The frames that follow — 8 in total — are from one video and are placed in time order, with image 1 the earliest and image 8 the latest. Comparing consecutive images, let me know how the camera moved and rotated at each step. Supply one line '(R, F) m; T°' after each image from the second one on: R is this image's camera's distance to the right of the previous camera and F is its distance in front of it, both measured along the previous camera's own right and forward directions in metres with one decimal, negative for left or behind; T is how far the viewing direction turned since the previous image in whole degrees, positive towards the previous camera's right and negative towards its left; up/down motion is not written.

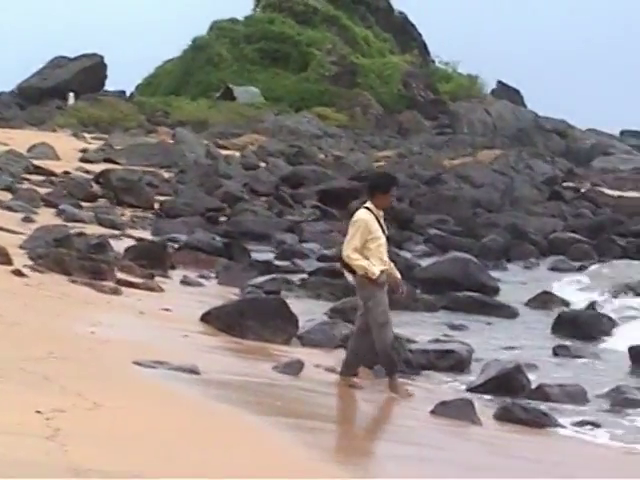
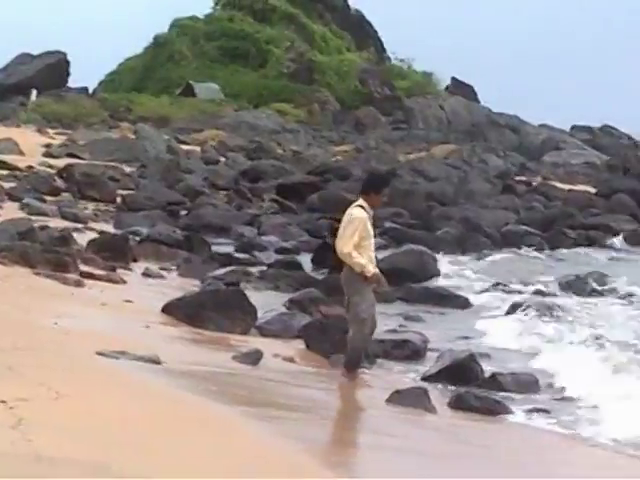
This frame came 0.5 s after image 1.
(+0.4, -0.2) m; 0°
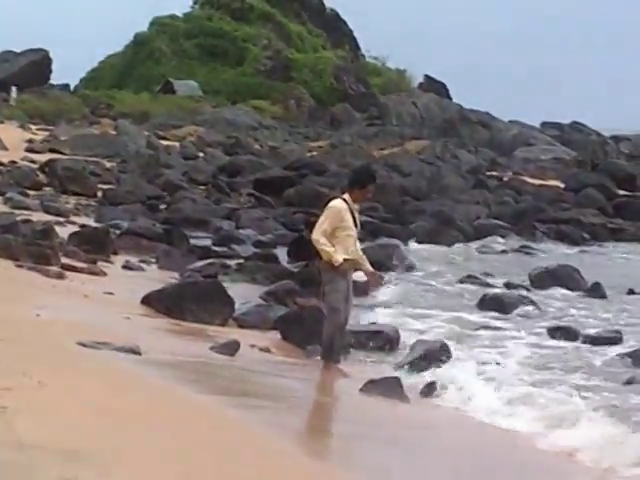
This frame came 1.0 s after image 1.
(+0.1, -0.3) m; 0°
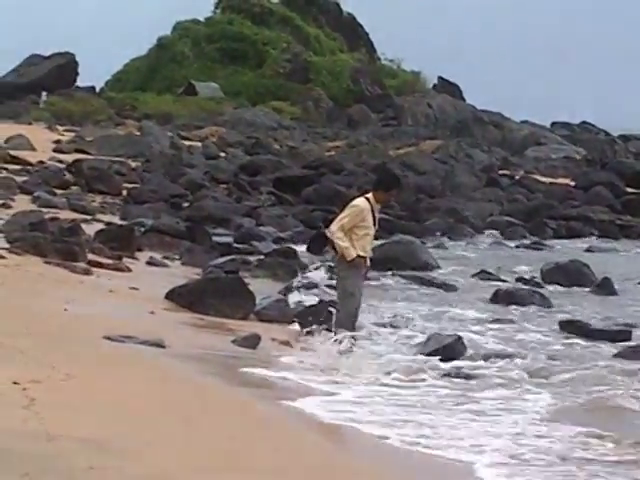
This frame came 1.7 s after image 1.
(-0.1, -0.4) m; 0°
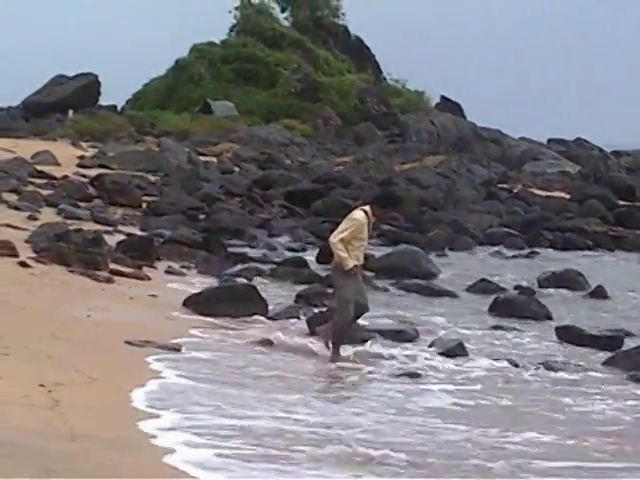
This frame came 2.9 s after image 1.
(0.0, -0.6) m; 0°
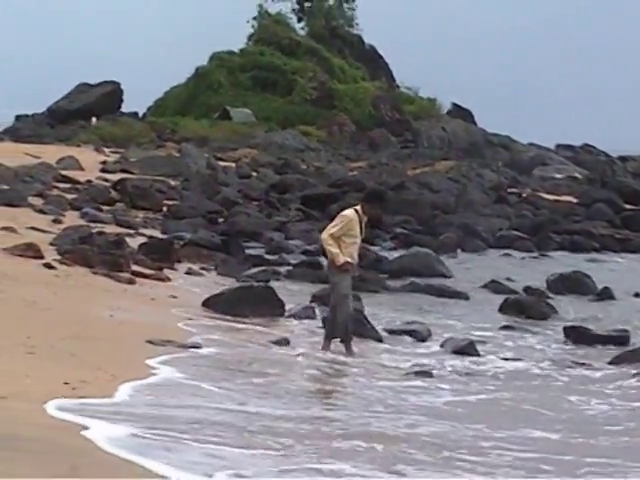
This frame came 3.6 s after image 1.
(-0.1, -0.4) m; 0°
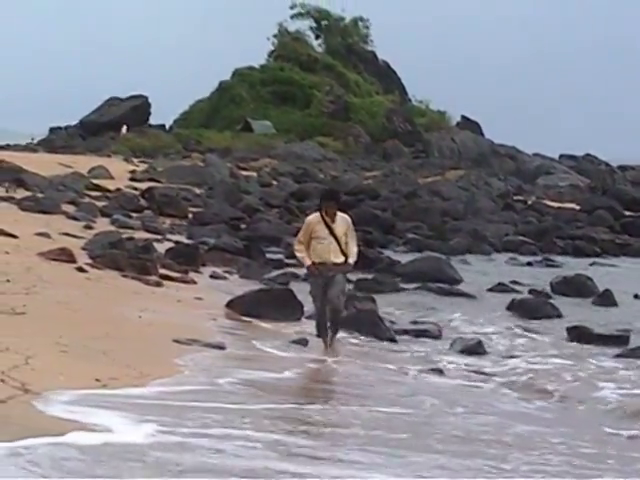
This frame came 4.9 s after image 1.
(-0.1, -0.7) m; 0°
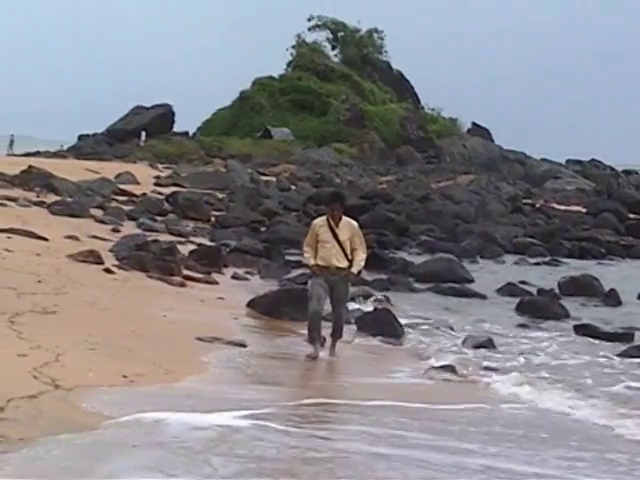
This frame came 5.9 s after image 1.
(0.0, -0.6) m; -1°
